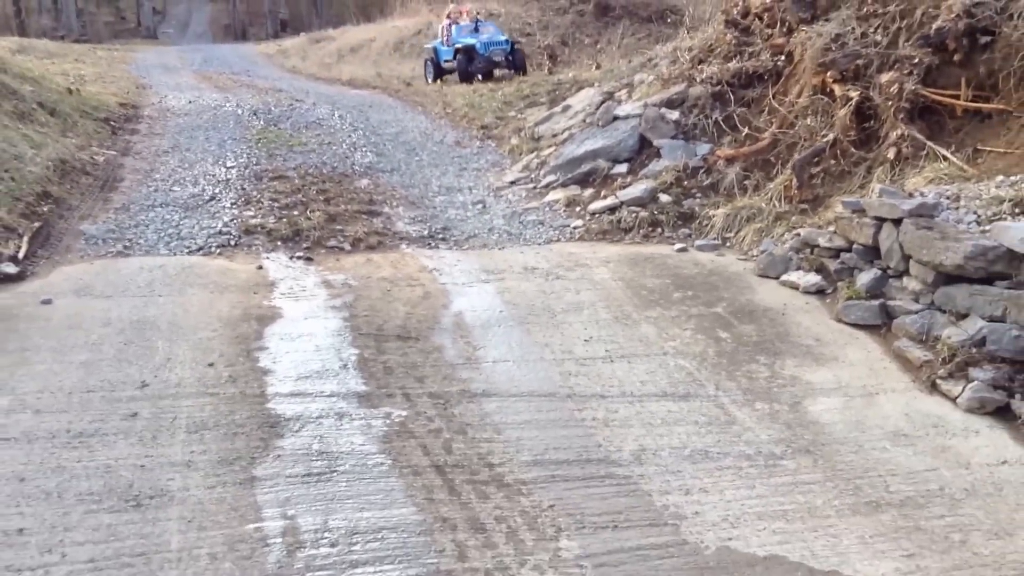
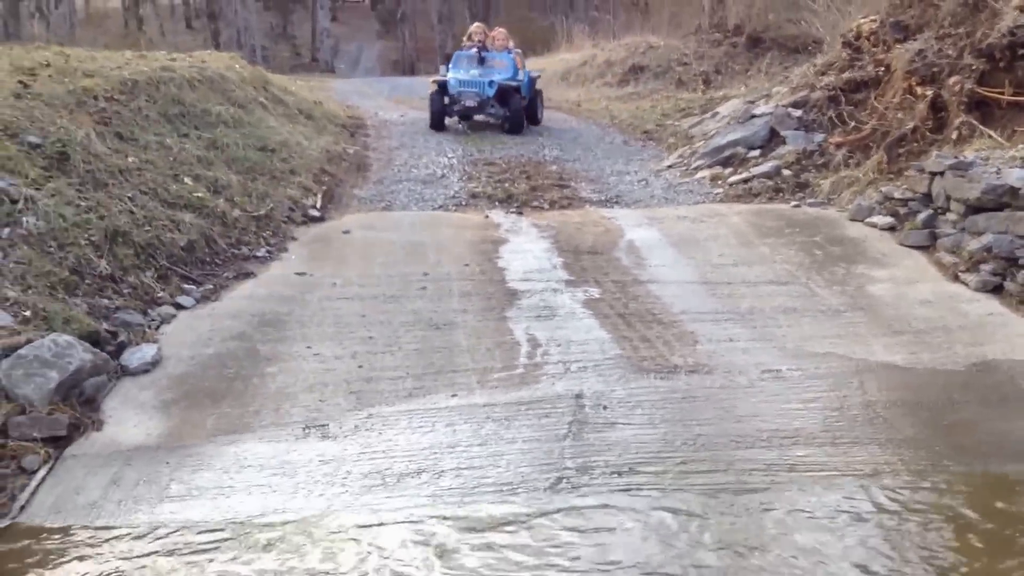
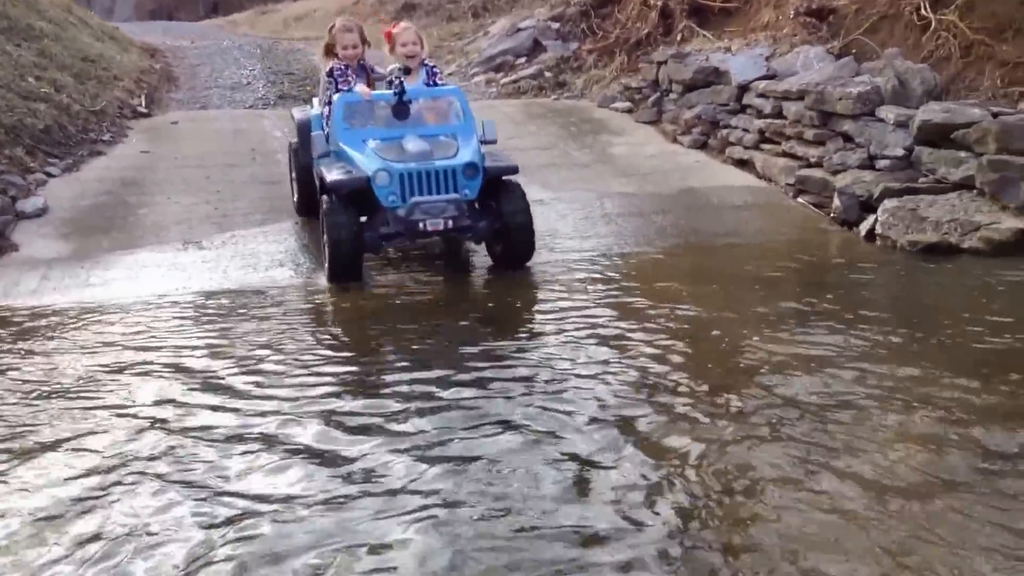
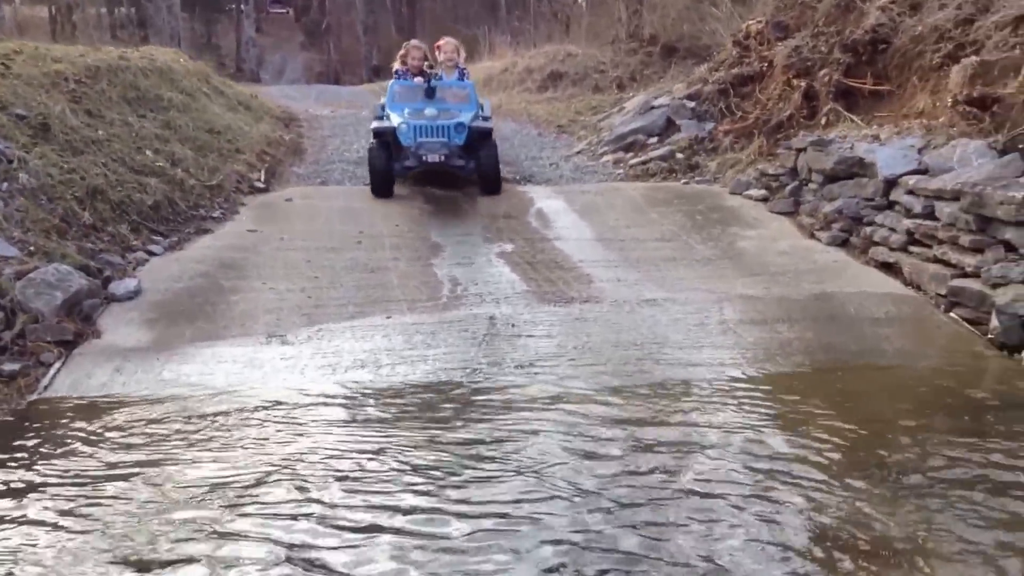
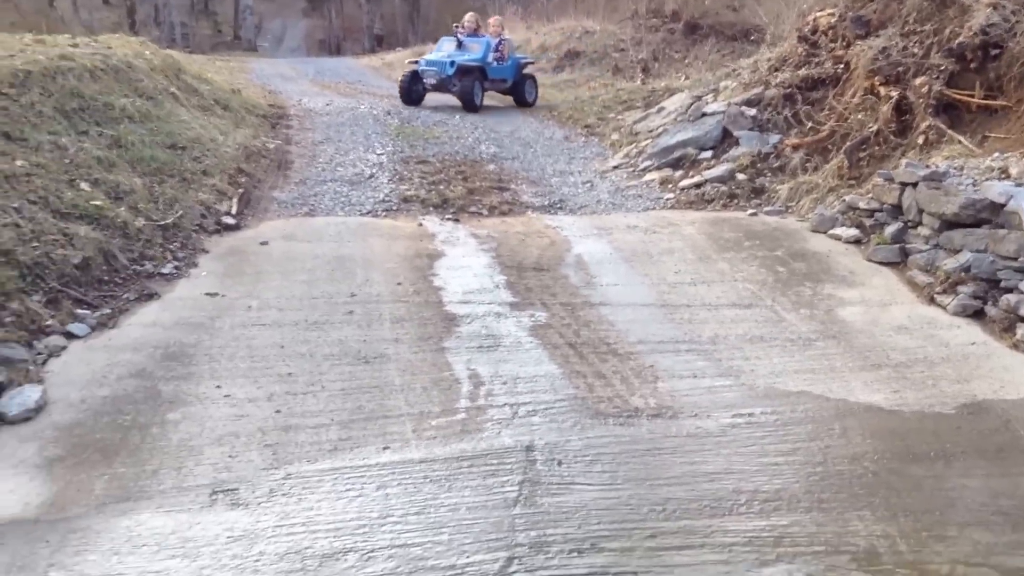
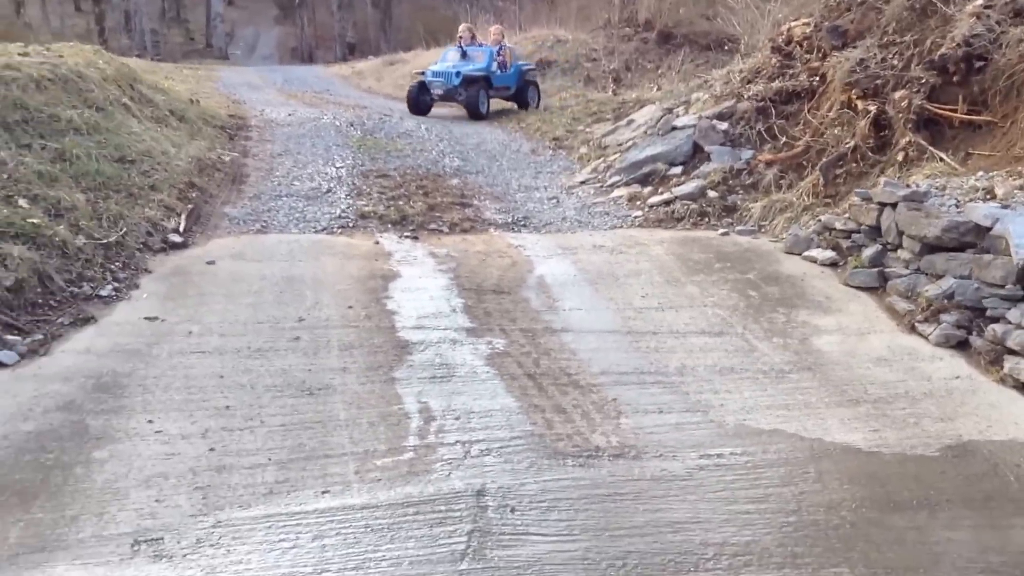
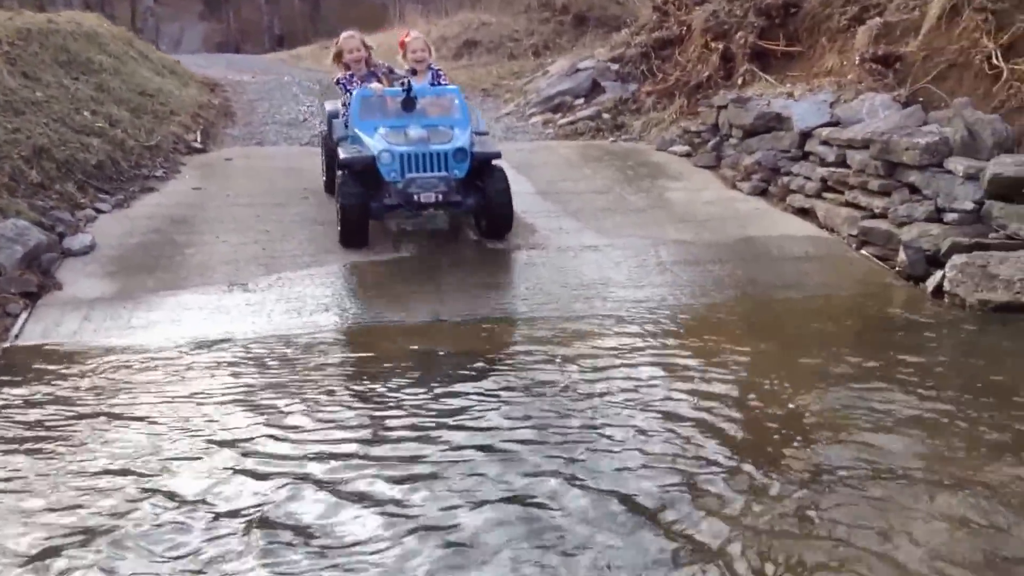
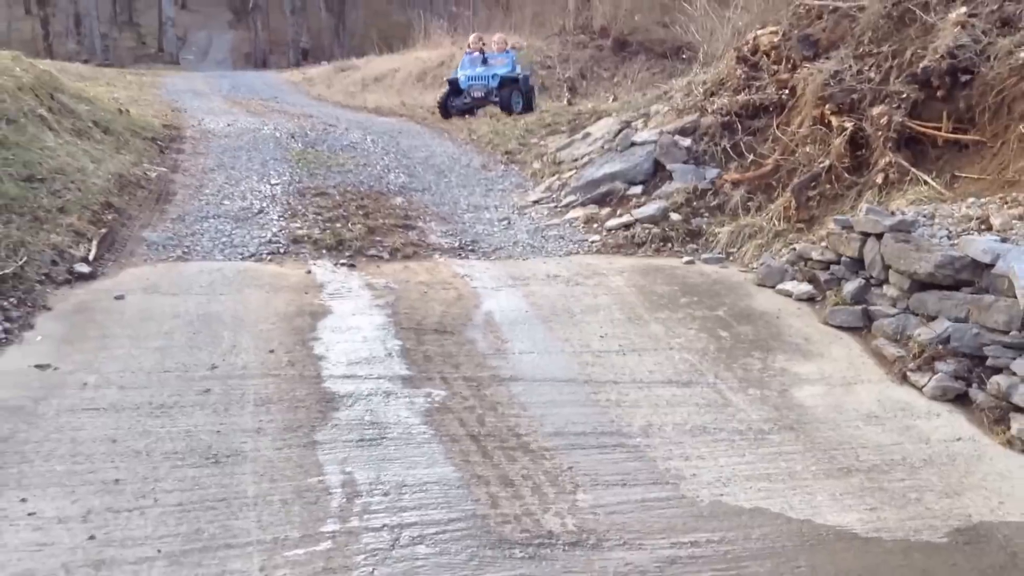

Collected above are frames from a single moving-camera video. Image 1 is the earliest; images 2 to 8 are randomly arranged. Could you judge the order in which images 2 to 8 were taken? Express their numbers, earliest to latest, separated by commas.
8, 6, 5, 2, 4, 7, 3
